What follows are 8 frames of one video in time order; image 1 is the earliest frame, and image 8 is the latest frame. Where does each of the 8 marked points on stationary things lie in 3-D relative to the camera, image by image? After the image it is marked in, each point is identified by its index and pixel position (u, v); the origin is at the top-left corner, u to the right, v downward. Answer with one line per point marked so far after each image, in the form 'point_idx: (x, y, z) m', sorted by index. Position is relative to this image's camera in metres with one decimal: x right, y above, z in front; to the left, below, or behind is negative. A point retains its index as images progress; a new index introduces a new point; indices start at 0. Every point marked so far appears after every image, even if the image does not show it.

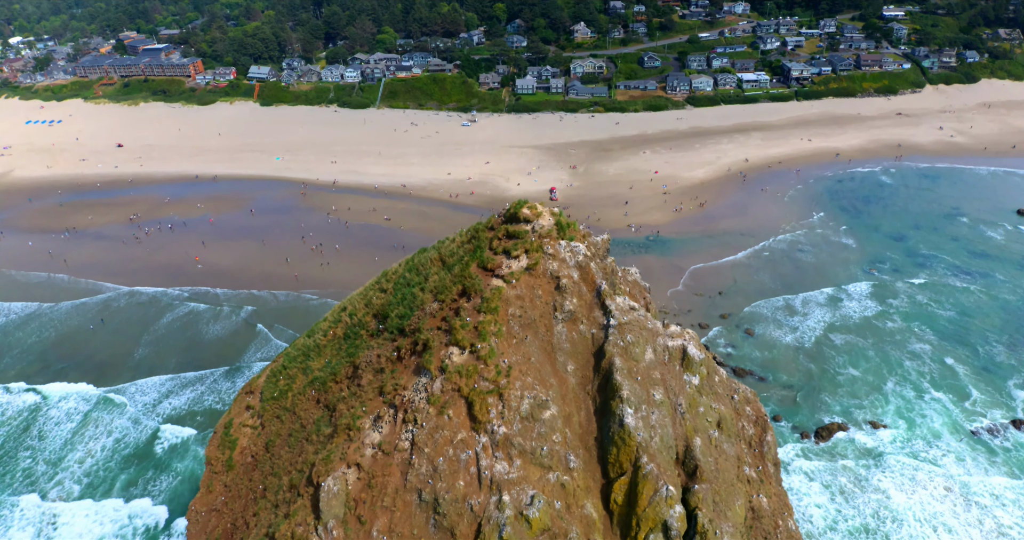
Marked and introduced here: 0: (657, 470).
0: (+4.4, -6.2, +15.2) m
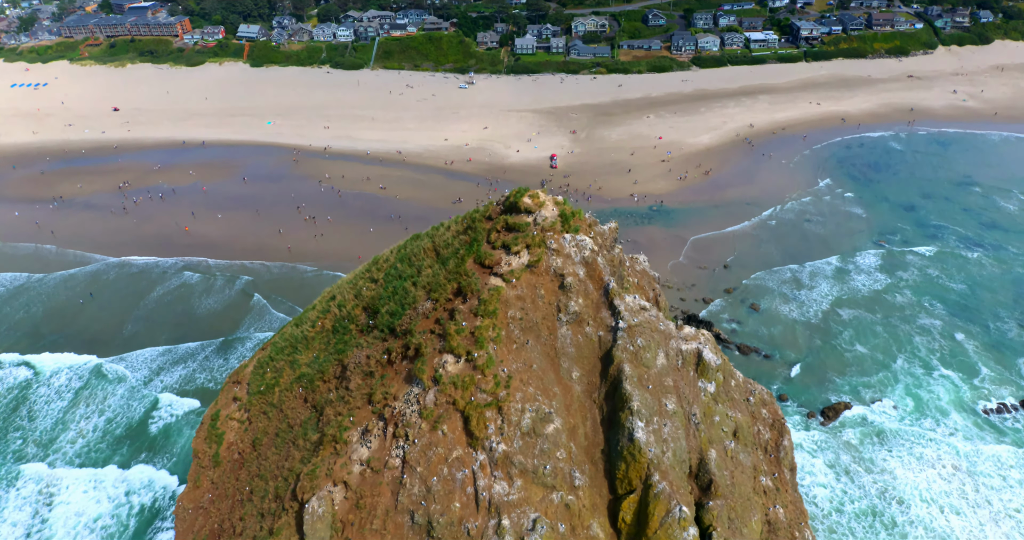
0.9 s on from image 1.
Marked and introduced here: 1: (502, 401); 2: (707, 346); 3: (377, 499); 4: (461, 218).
0: (+4.4, -6.2, +14.1) m
1: (-0.3, -4.1, +14.8) m
2: (+6.9, -3.0, +17.7) m
3: (-3.7, -6.4, +13.8) m
4: (-2.1, +1.9, +20.8) m
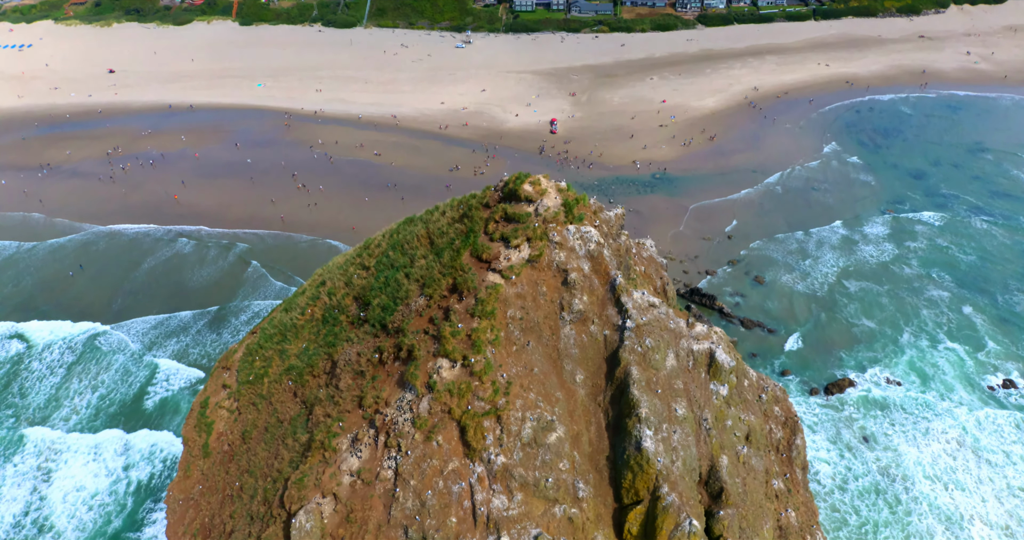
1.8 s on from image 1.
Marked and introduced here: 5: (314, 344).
0: (+4.4, -6.2, +13.3) m
1: (-0.3, -4.0, +13.9) m
2: (+6.9, -2.7, +16.7) m
3: (-3.7, -6.3, +13.0) m
4: (-2.1, +2.4, +19.4) m
5: (-7.8, -2.9, +19.9) m
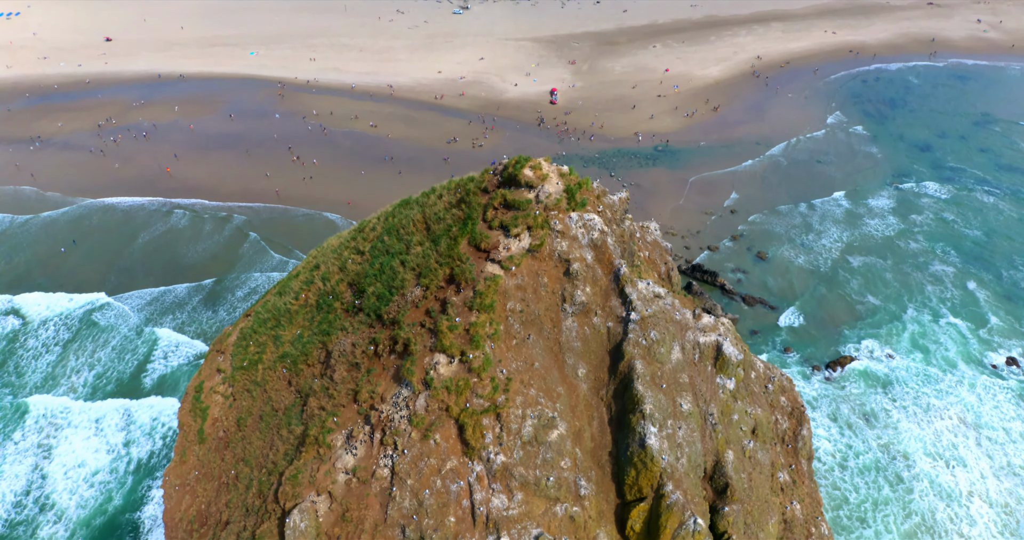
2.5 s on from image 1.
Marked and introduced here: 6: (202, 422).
0: (+4.4, -5.9, +13.0) m
1: (-0.3, -3.7, +13.5) m
2: (+6.9, -2.3, +16.2) m
3: (-3.7, -6.1, +12.7) m
4: (-2.1, +3.0, +18.6) m
5: (-7.8, -2.3, +19.3) m
6: (-12.0, -5.8, +19.6) m
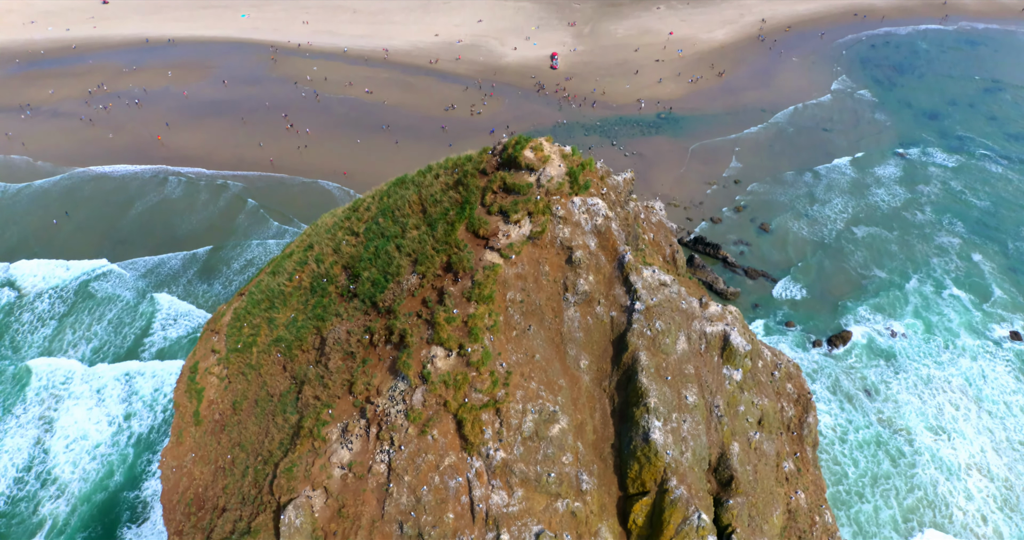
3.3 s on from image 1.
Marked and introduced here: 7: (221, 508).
0: (+4.4, -5.6, +12.7) m
1: (-0.3, -3.4, +13.1) m
2: (+6.9, -1.8, +15.7) m
3: (-3.7, -5.9, +12.5) m
4: (-2.2, +3.6, +17.8) m
5: (-7.8, -1.7, +18.8) m
6: (-12.0, -5.2, +19.2) m
7: (-9.6, -7.9, +16.6) m
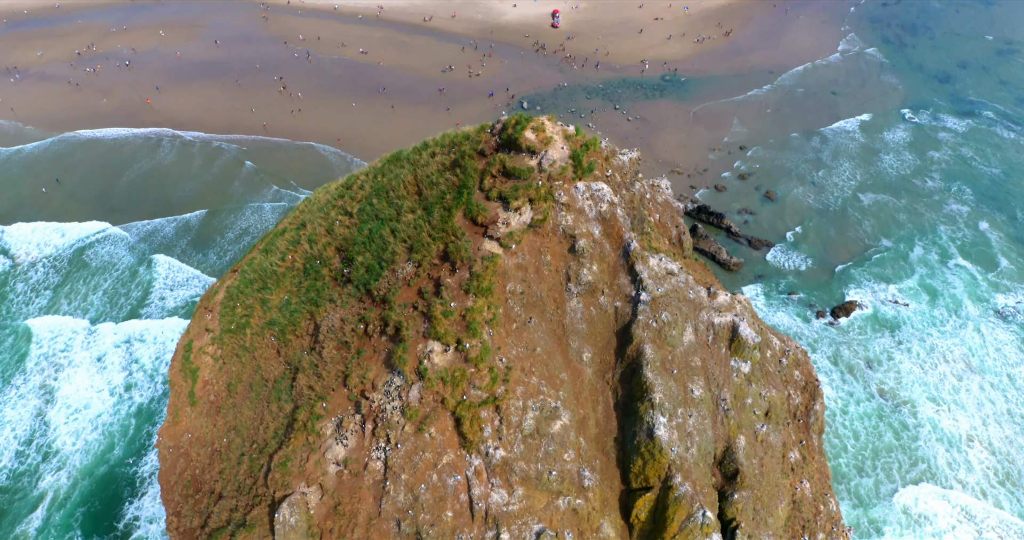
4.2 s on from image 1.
0: (+4.4, -5.4, +12.4) m
1: (-0.3, -3.1, +12.6) m
2: (+6.9, -1.3, +15.1) m
3: (-3.7, -5.6, +12.2) m
4: (-2.2, +4.2, +16.8) m
5: (-7.8, -1.0, +18.2) m
6: (-12.0, -4.5, +18.9) m
7: (-9.6, -7.3, +16.5) m
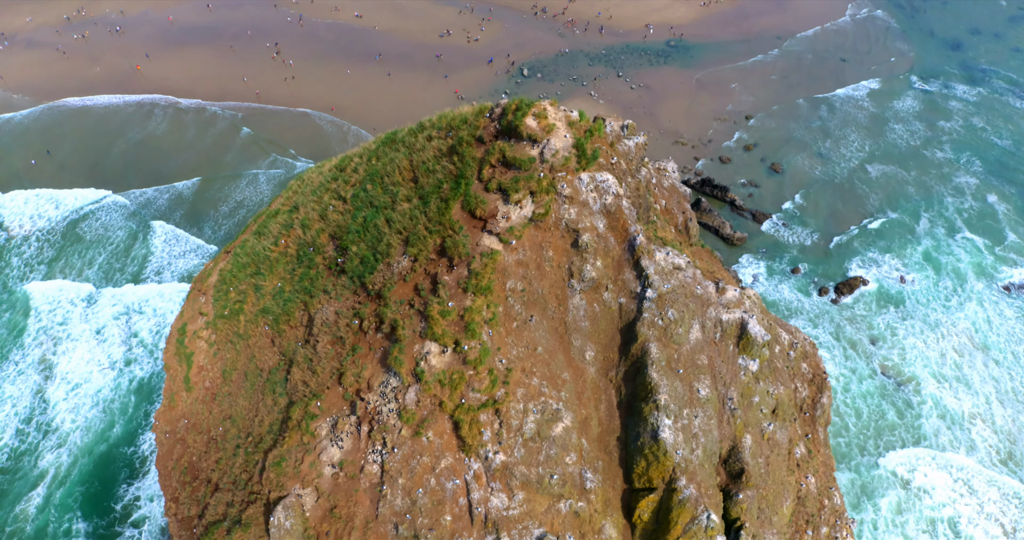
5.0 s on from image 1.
0: (+4.4, -5.3, +12.2) m
1: (-0.3, -3.0, +12.2) m
2: (+6.9, -1.0, +14.6) m
3: (-3.7, -5.5, +11.9) m
4: (-2.2, +4.5, +15.9) m
5: (-7.8, -0.5, +17.7) m
6: (-12.0, -3.9, +18.5) m
7: (-9.6, -7.0, +16.3) m
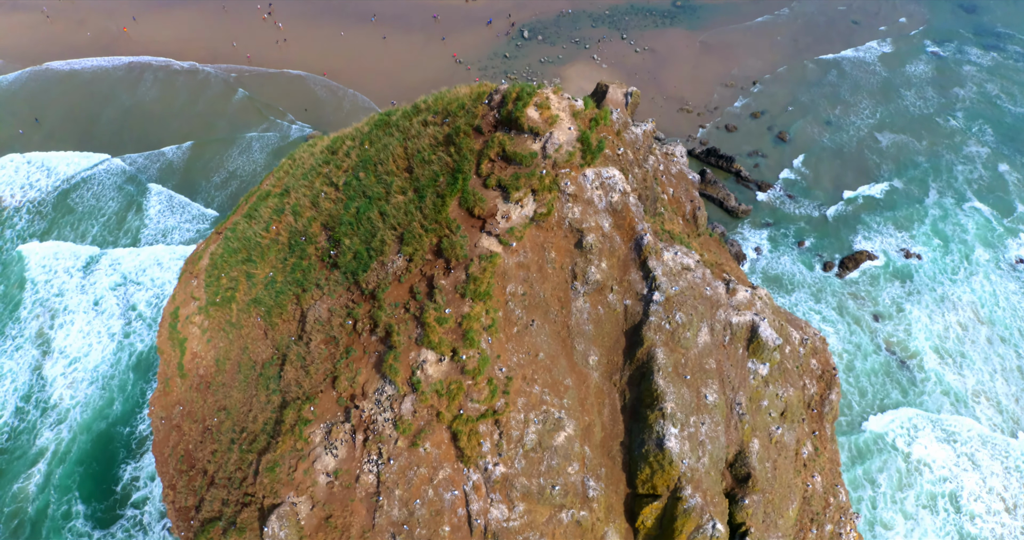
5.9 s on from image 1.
0: (+4.4, -5.3, +11.8) m
1: (-0.3, -3.0, +11.7) m
2: (+6.9, -0.9, +14.0) m
3: (-3.7, -5.6, +11.6) m
4: (-2.2, +4.8, +14.9) m
5: (-7.8, -0.2, +17.0) m
6: (-12.0, -3.5, +18.1) m
7: (-9.6, -6.7, +16.1) m
